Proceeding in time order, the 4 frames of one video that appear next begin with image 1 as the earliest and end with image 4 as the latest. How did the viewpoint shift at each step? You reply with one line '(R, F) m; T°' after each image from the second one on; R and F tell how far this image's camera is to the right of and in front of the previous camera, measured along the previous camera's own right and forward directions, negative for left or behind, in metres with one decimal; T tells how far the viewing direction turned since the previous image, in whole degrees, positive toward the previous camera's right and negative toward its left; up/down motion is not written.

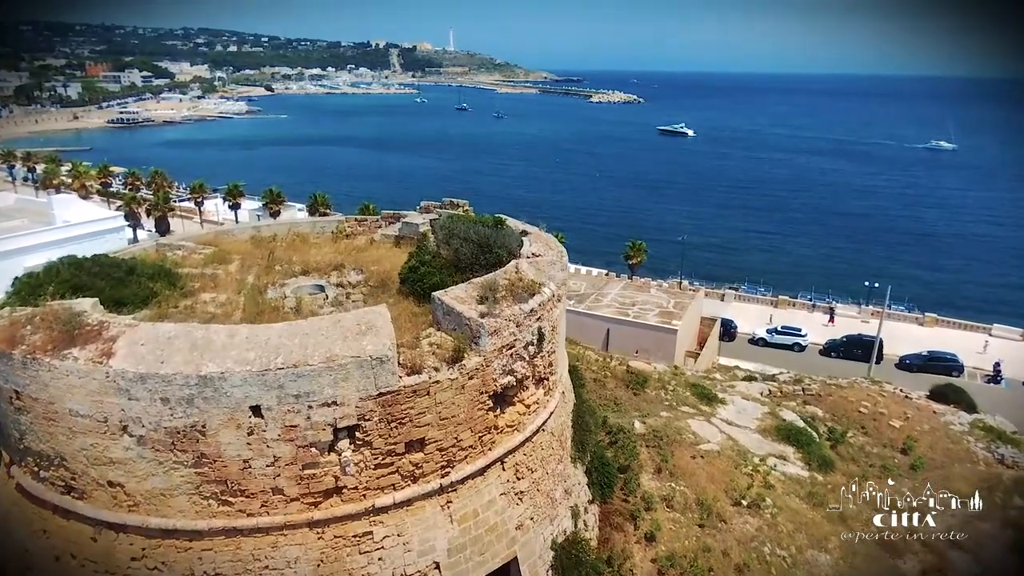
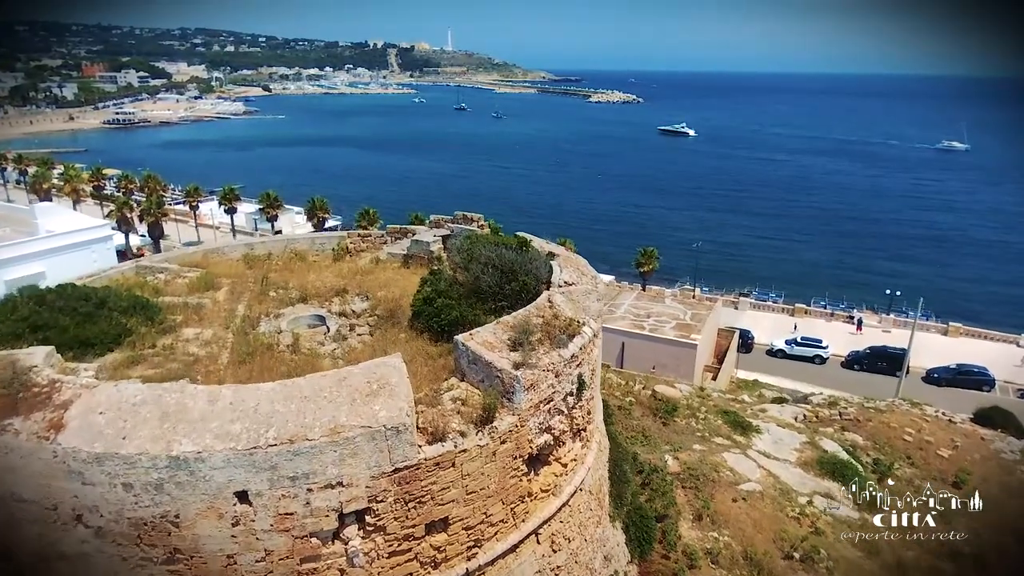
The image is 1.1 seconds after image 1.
(-0.5, +1.6) m; 0°
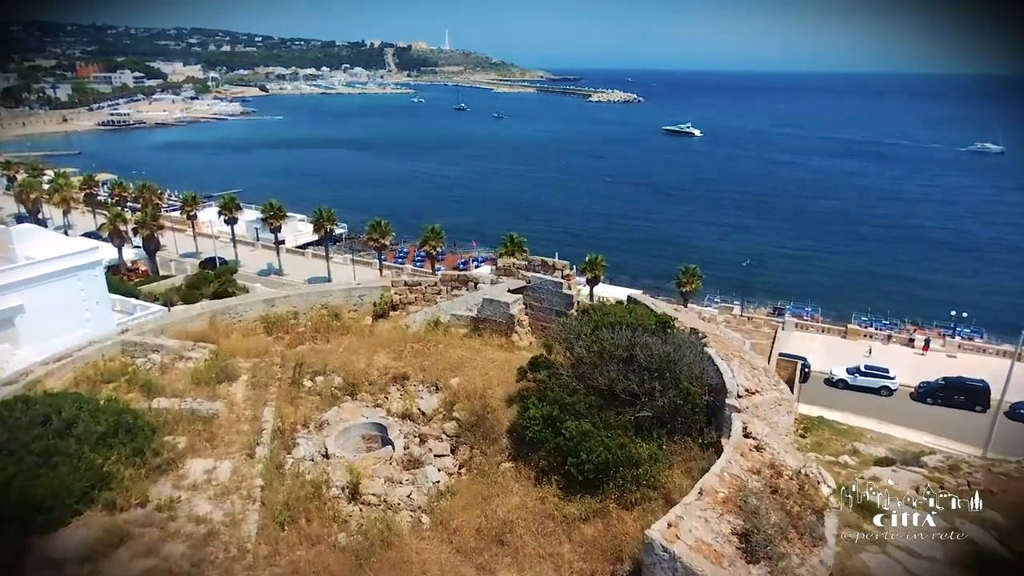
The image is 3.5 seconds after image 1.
(-1.8, +3.3) m; 0°
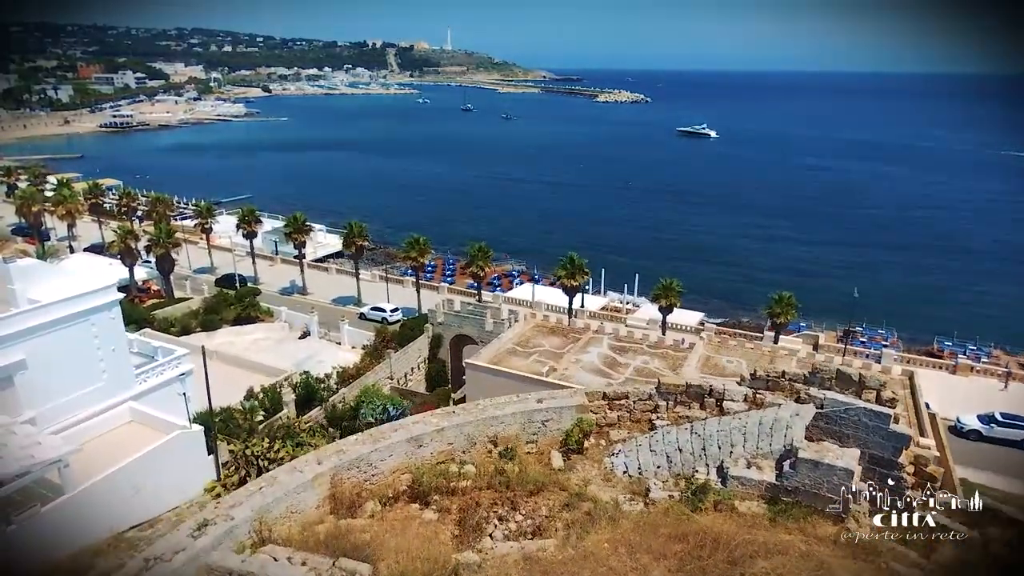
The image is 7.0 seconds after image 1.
(-3.3, +4.3) m; 0°
